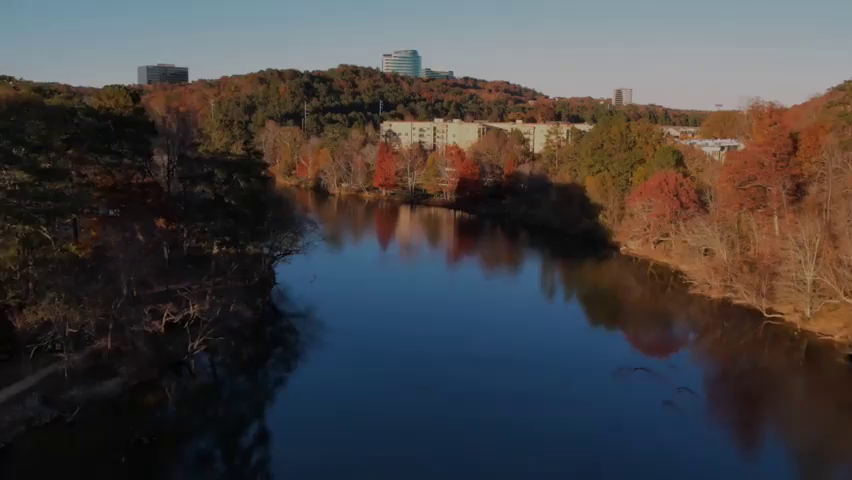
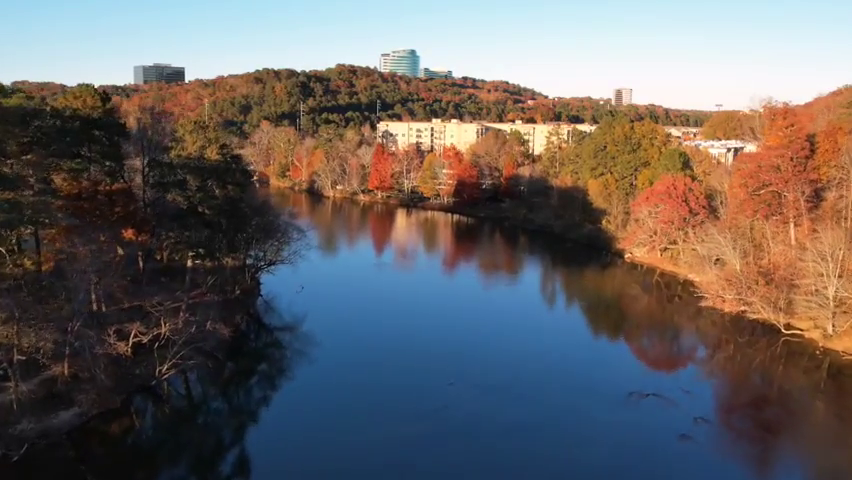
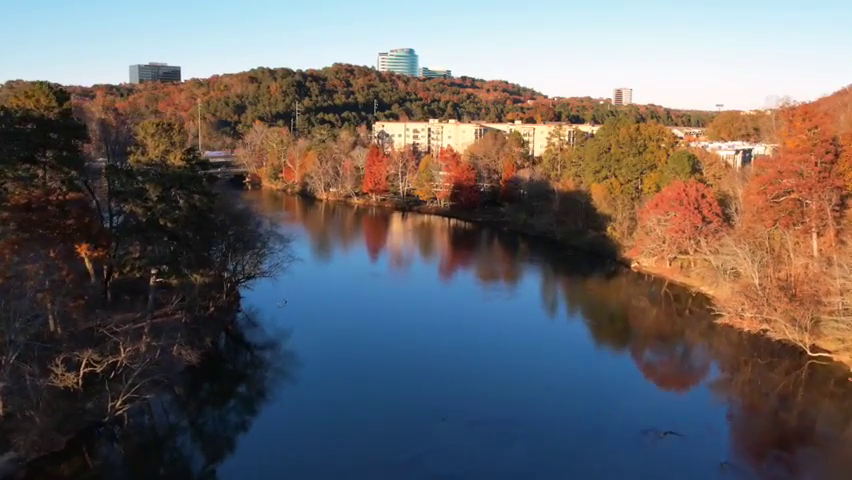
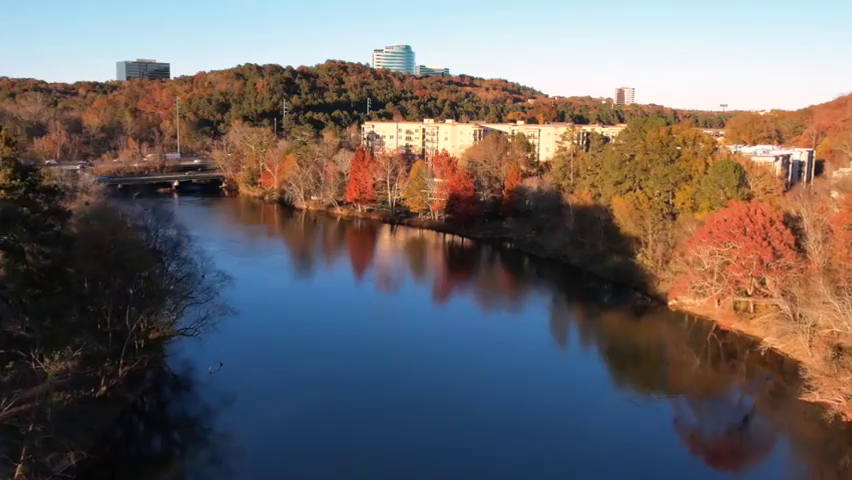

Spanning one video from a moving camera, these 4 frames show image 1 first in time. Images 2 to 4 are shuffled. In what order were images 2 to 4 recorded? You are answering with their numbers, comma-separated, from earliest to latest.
2, 3, 4
